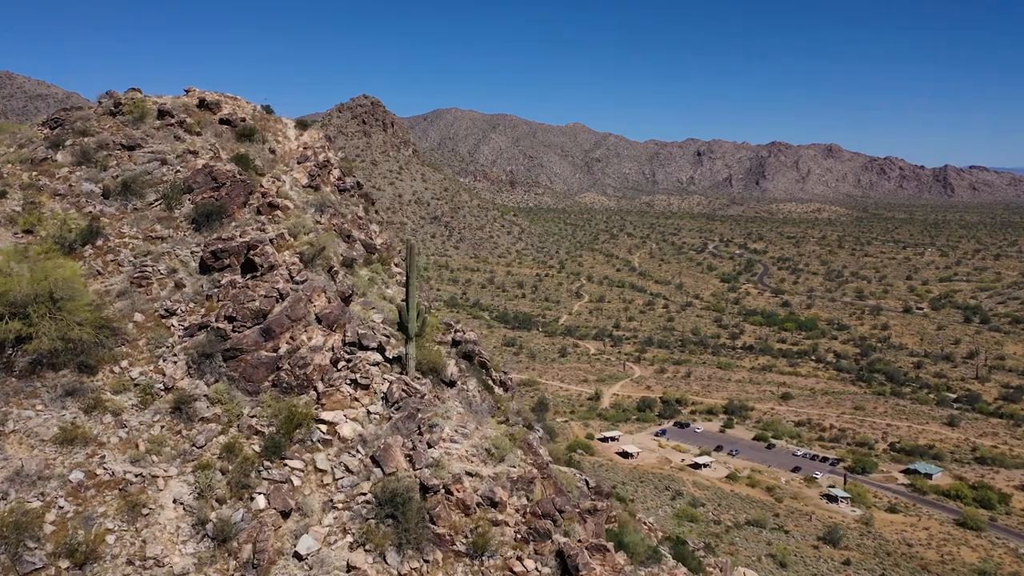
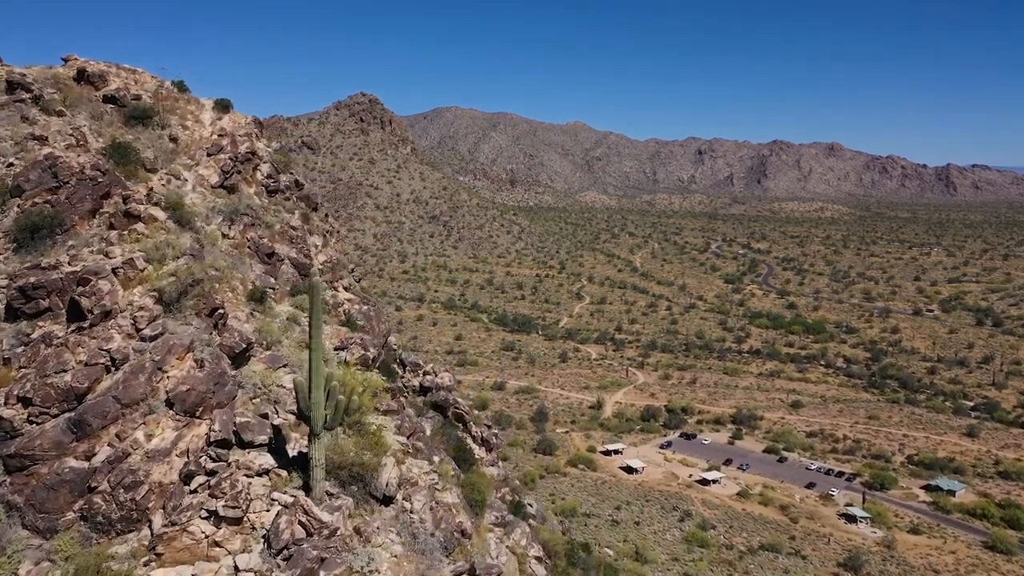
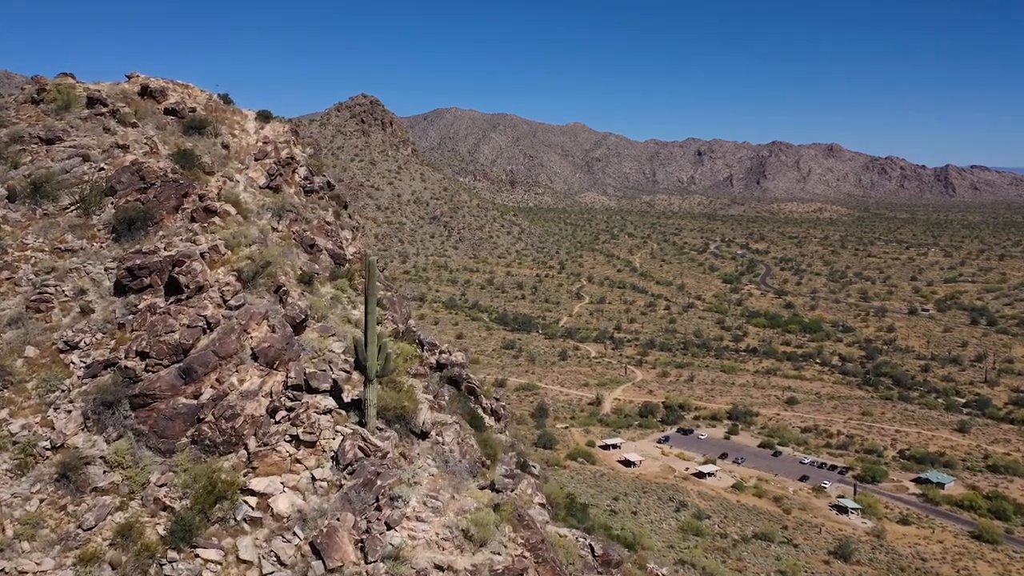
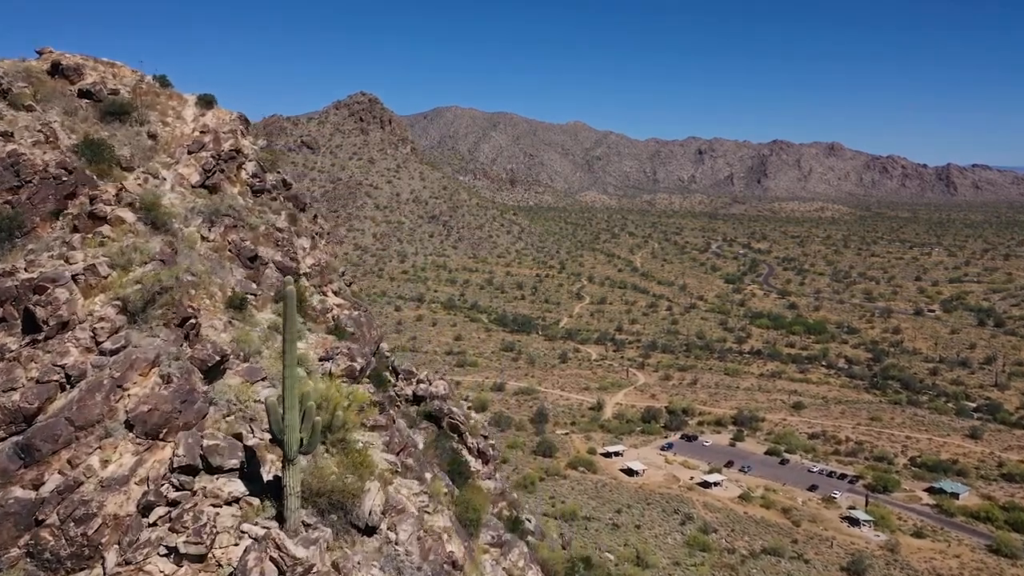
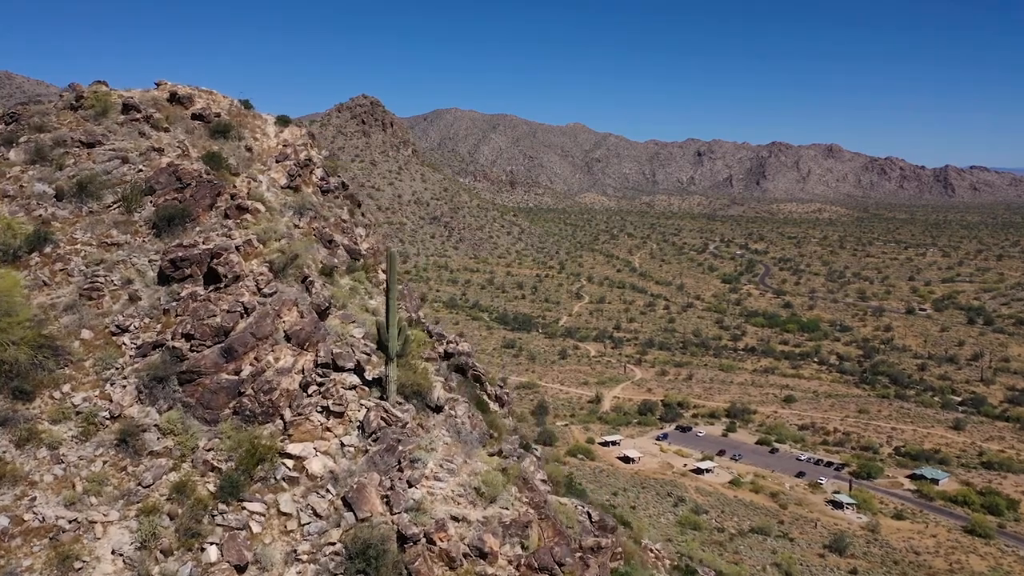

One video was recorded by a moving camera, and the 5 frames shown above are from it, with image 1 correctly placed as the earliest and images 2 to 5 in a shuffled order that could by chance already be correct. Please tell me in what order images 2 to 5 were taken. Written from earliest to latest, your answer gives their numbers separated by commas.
5, 3, 2, 4
